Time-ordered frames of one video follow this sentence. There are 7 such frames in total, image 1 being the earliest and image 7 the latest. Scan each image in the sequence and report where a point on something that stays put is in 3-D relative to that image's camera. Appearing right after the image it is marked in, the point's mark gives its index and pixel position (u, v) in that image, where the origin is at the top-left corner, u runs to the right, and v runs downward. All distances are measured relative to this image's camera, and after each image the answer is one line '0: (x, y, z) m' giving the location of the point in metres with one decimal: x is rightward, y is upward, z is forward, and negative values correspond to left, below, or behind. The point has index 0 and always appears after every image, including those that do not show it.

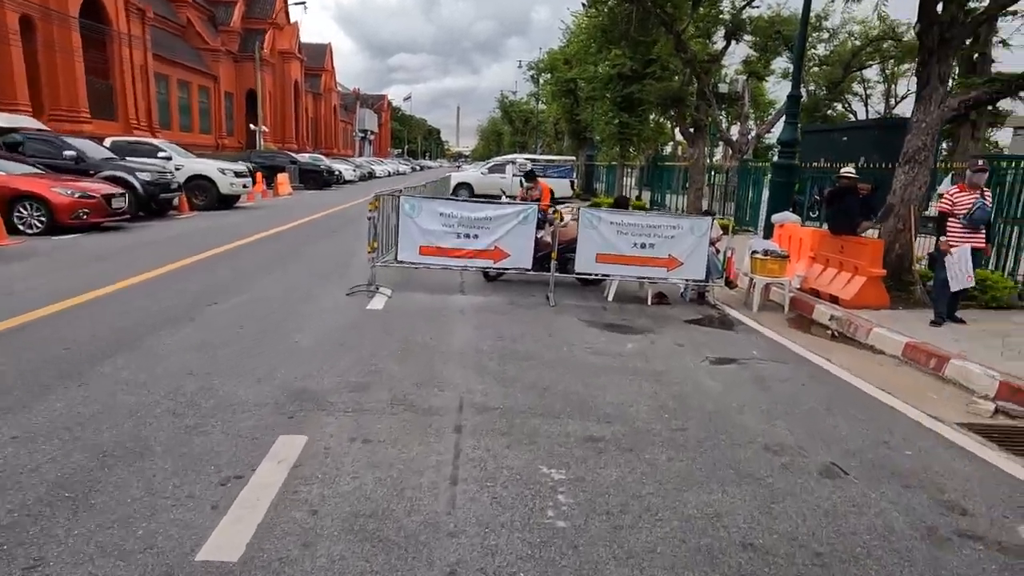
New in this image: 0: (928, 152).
0: (+6.5, +2.1, +9.8) m
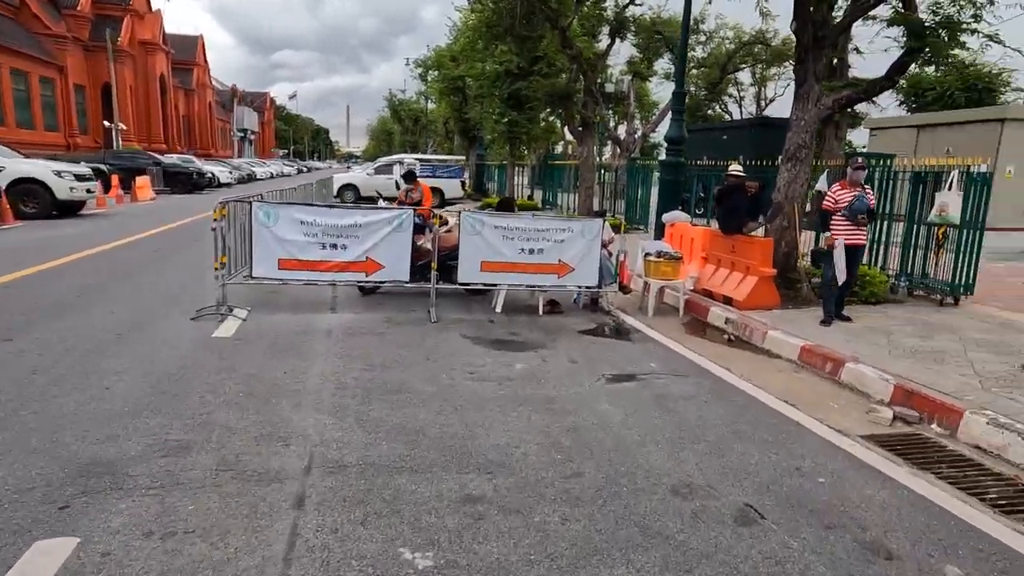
0: (+4.6, +2.2, +9.8) m
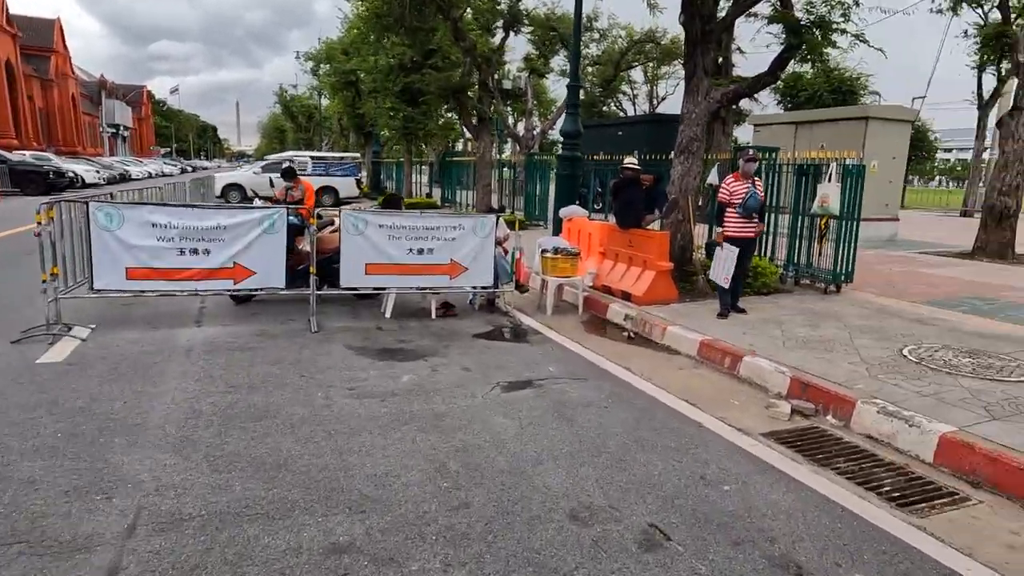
0: (+2.9, +2.3, +9.9) m
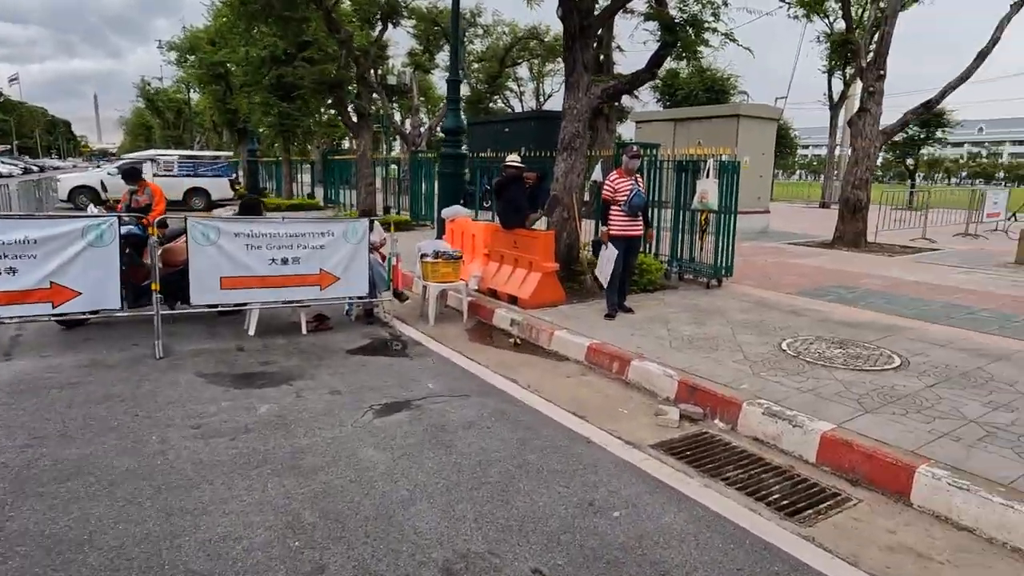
0: (+1.1, +2.3, +9.7) m
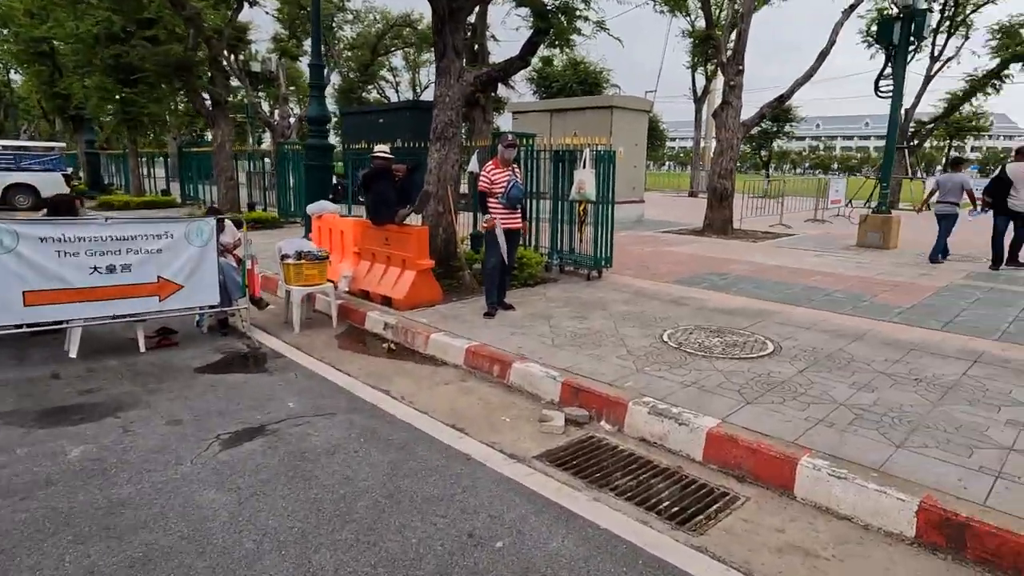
0: (-0.8, +2.3, +9.3) m
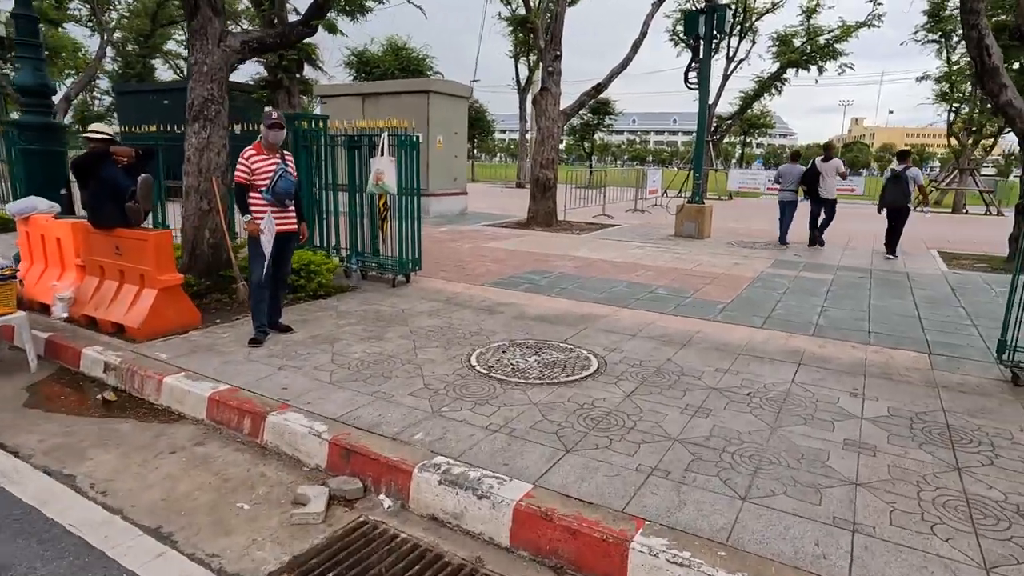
0: (-3.5, +2.2, +7.4) m
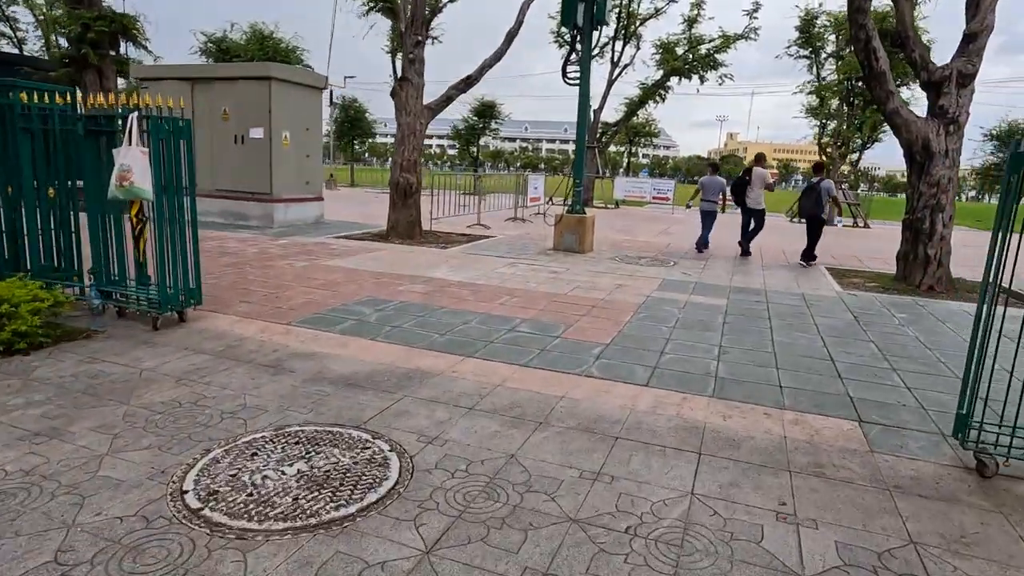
0: (-5.1, +1.7, +4.7) m
